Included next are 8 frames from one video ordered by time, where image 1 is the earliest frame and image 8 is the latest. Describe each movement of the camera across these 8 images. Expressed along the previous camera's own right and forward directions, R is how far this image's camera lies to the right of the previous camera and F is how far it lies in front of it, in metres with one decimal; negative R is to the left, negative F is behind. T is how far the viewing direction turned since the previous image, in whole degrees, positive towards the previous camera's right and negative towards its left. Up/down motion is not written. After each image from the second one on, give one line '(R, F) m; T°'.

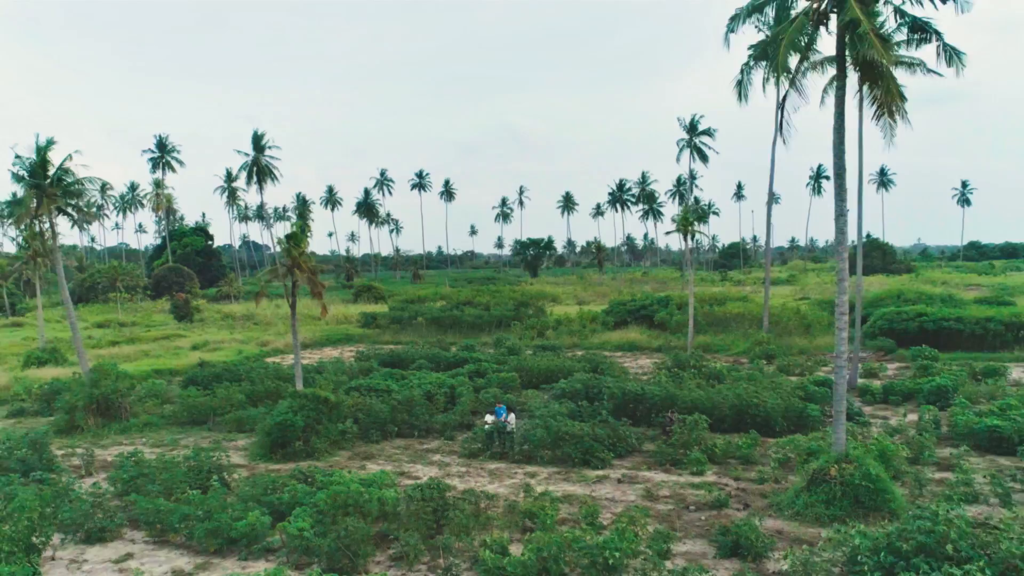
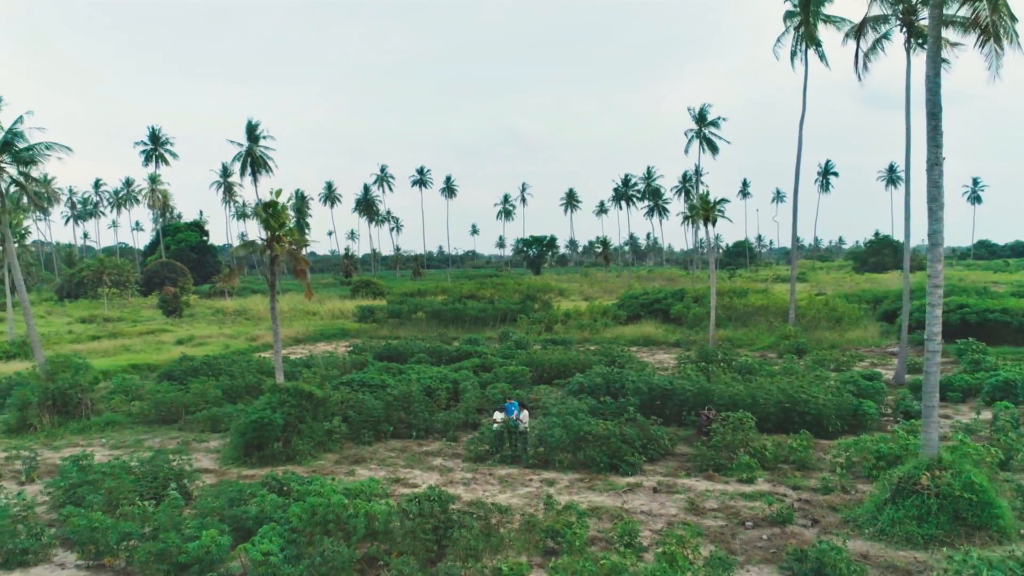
(-0.2, +2.1) m; 0°
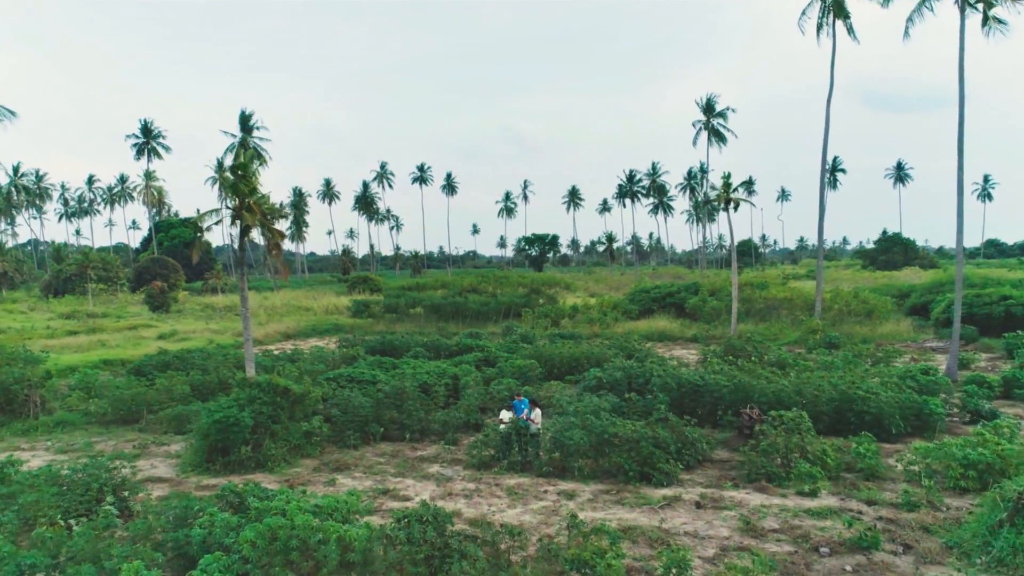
(-0.1, +2.0) m; 0°
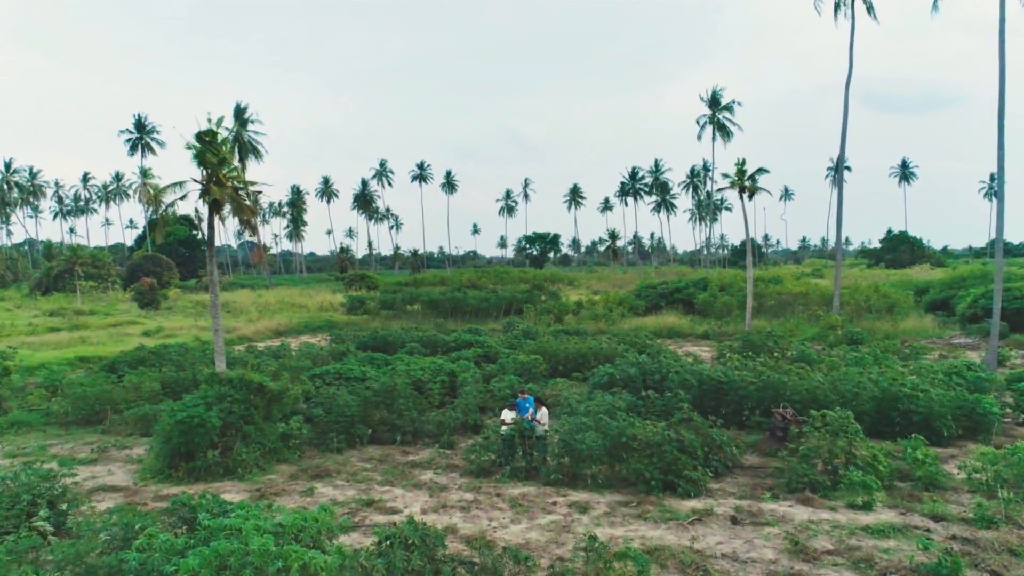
(0.0, +1.3) m; 0°
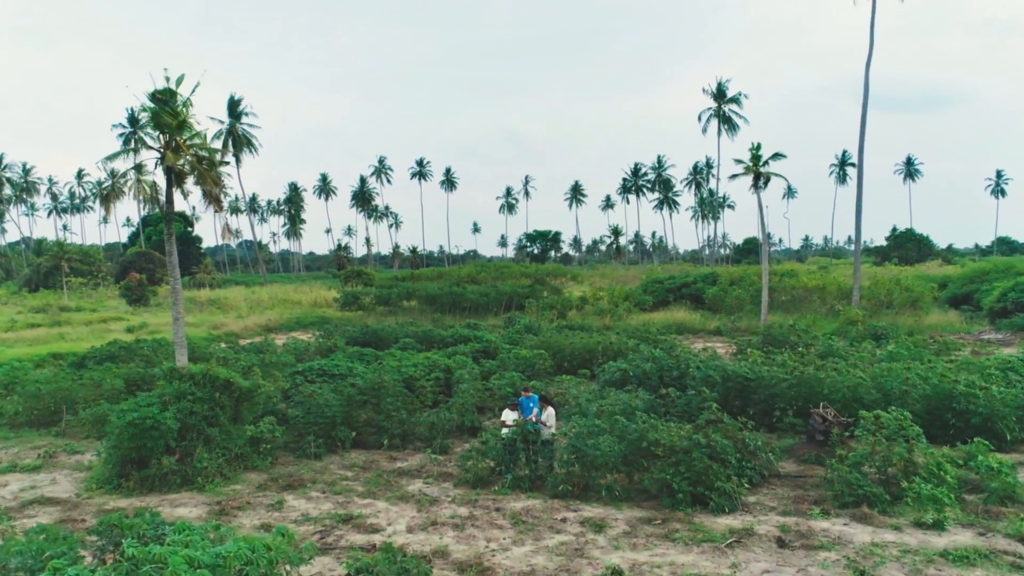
(0.0, +1.3) m; 0°
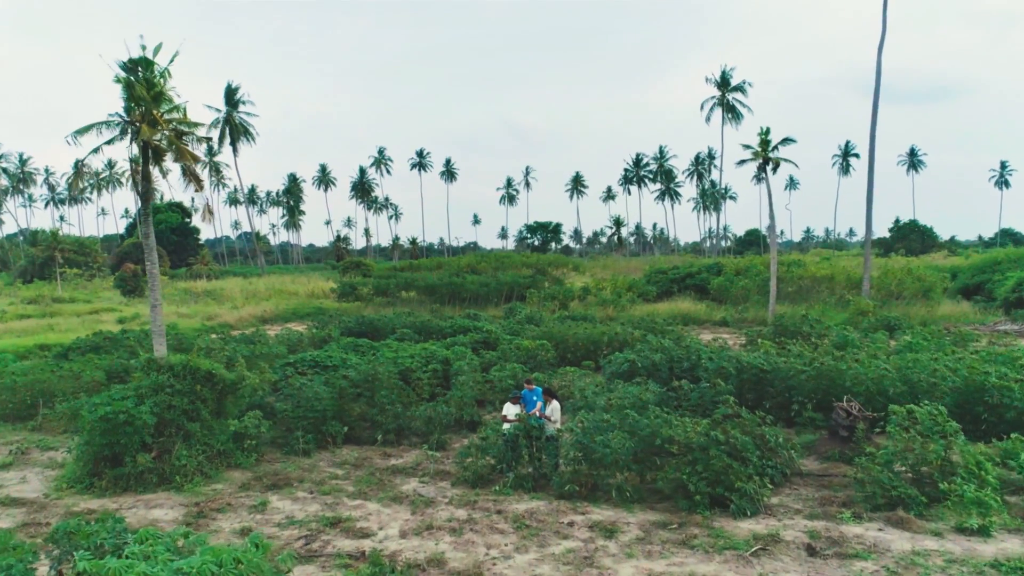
(0.0, +0.6) m; 0°
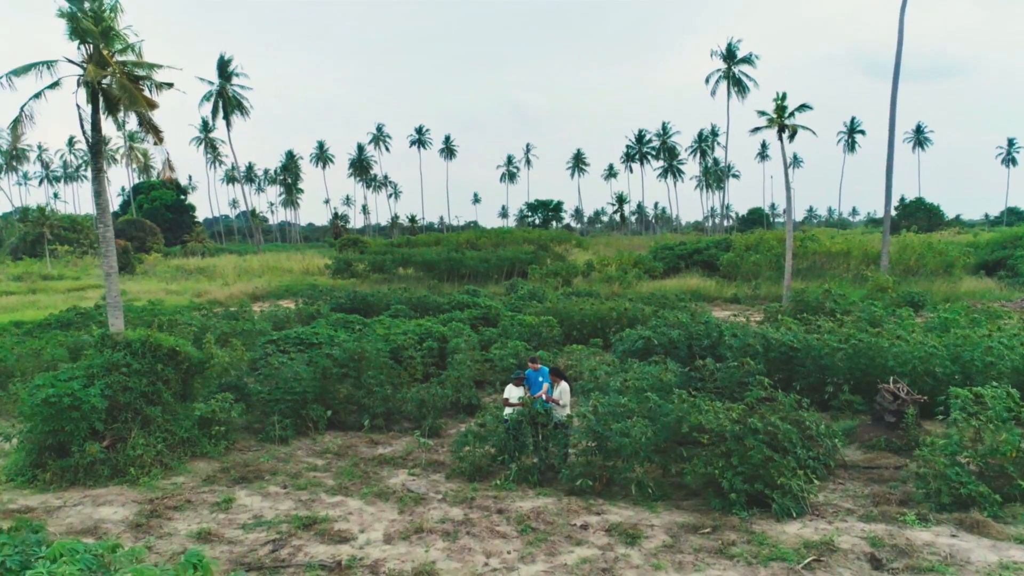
(0.0, +1.0) m; 0°
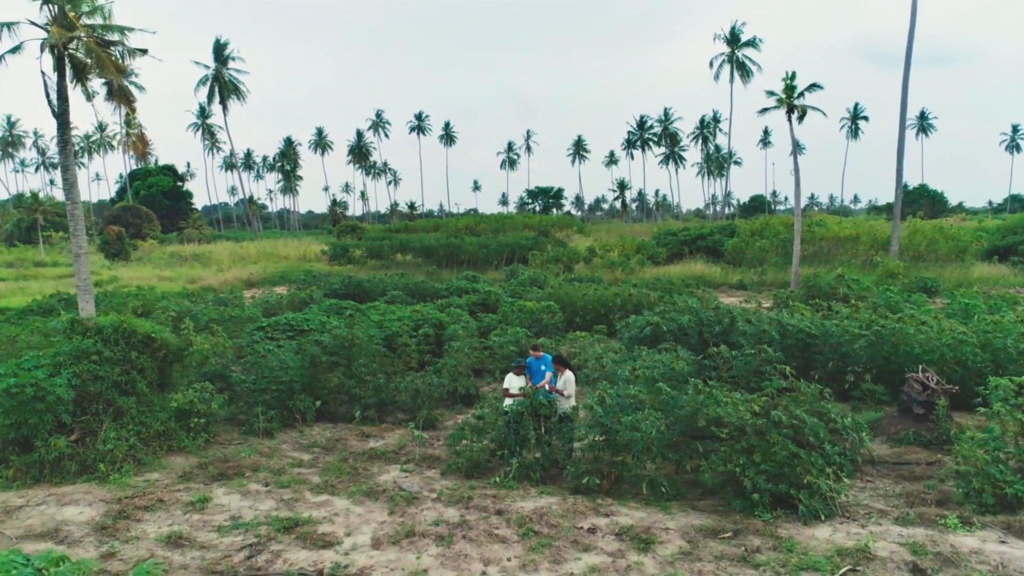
(0.0, +0.5) m; 0°
